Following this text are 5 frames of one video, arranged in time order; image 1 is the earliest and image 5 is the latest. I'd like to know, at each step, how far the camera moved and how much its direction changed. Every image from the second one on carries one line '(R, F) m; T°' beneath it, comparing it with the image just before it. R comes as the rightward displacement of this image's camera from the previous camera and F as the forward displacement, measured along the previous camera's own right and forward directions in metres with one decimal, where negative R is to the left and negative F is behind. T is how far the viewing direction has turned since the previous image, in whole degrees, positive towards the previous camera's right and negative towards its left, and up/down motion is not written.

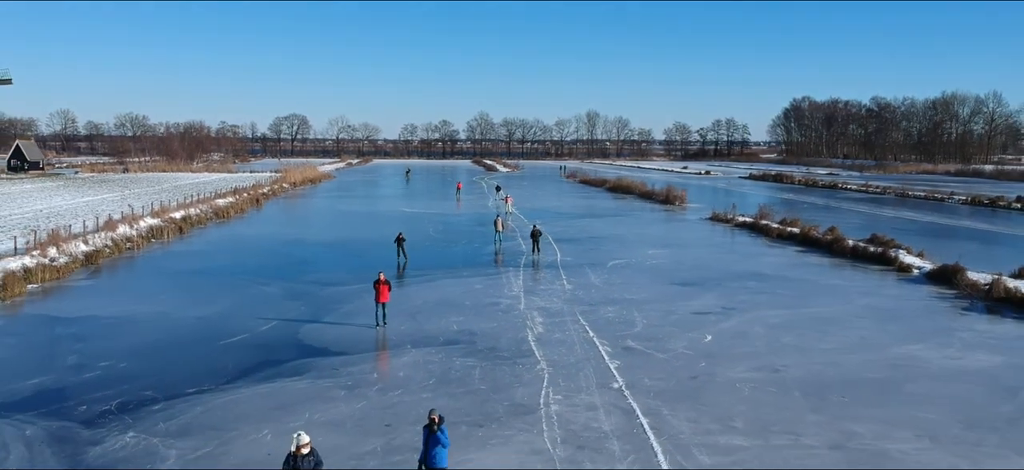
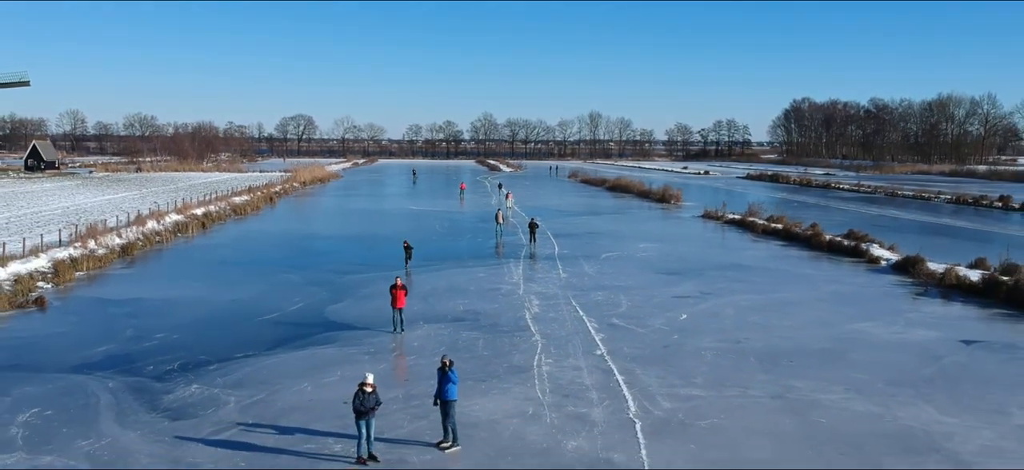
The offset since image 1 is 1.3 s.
(+0.1, -1.6) m; 0°
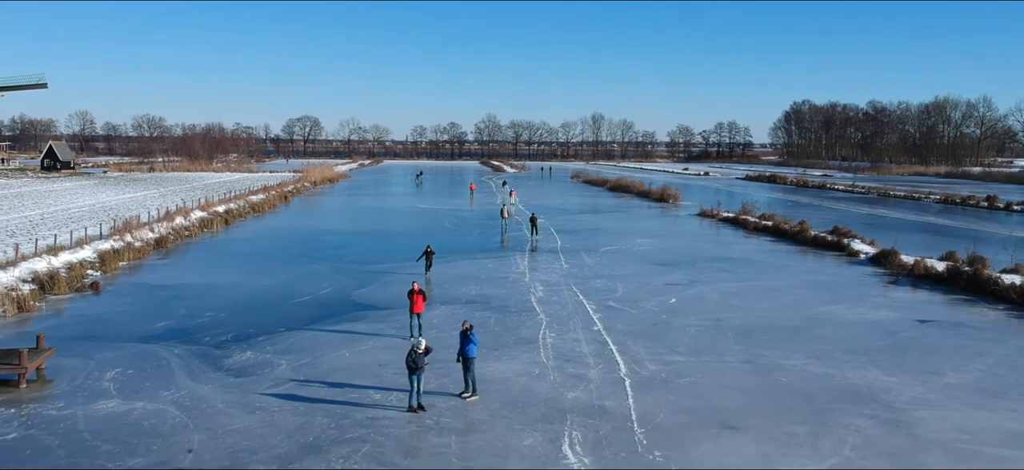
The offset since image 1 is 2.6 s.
(-0.1, -1.5) m; 0°
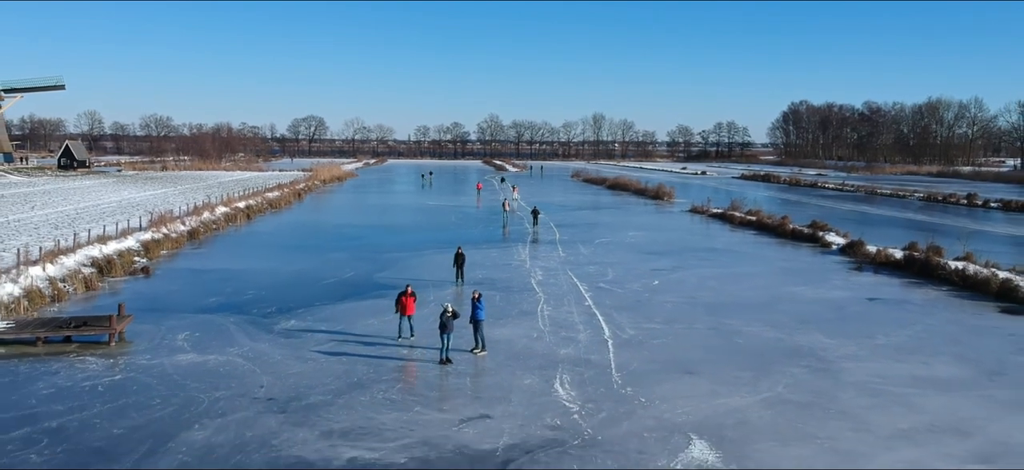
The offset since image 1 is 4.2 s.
(0.0, -1.9) m; 0°
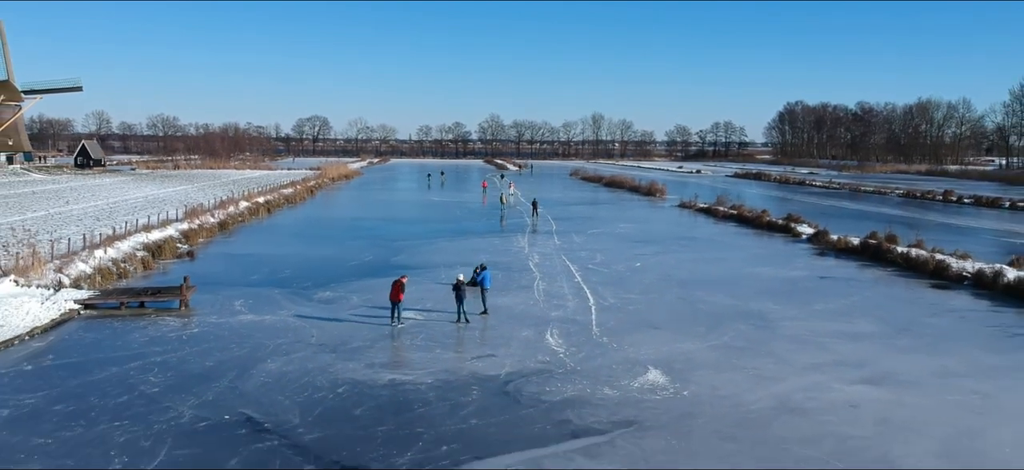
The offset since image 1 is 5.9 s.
(0.0, -2.3) m; 0°
